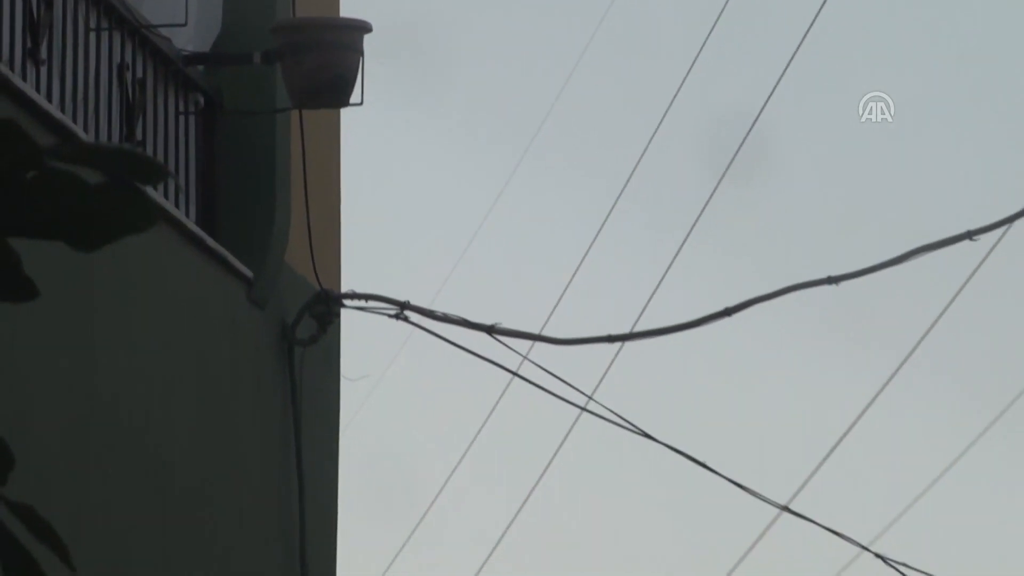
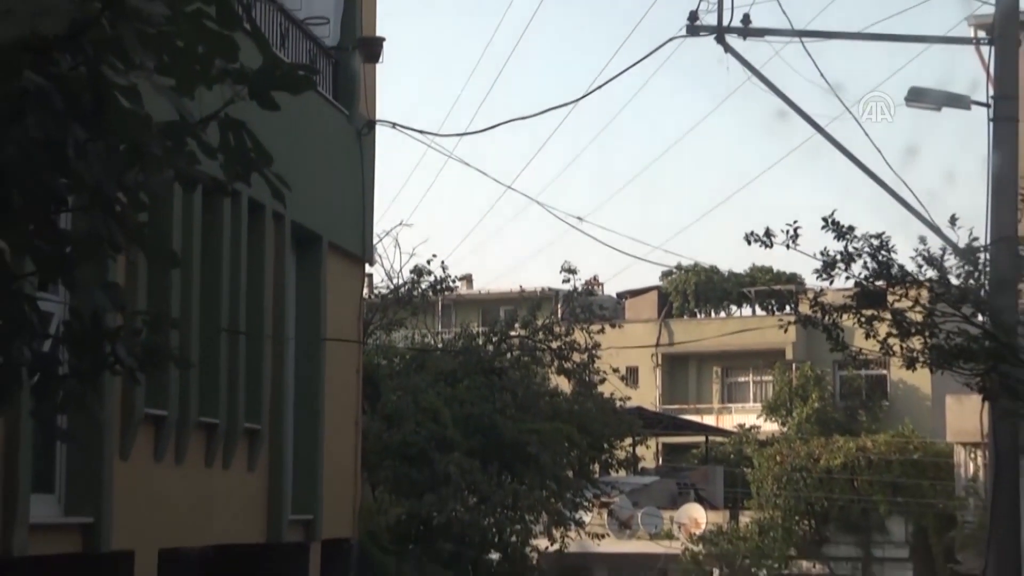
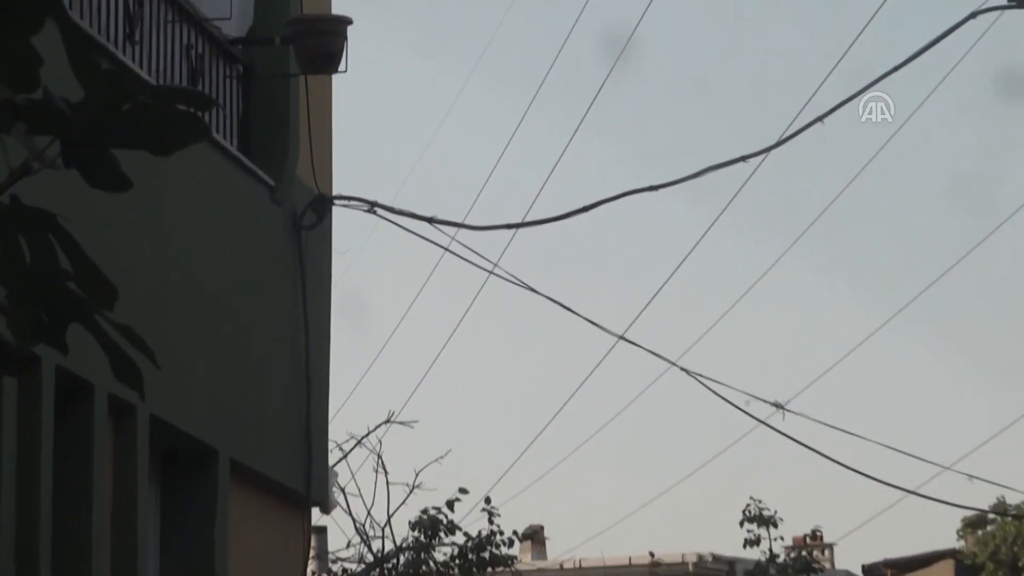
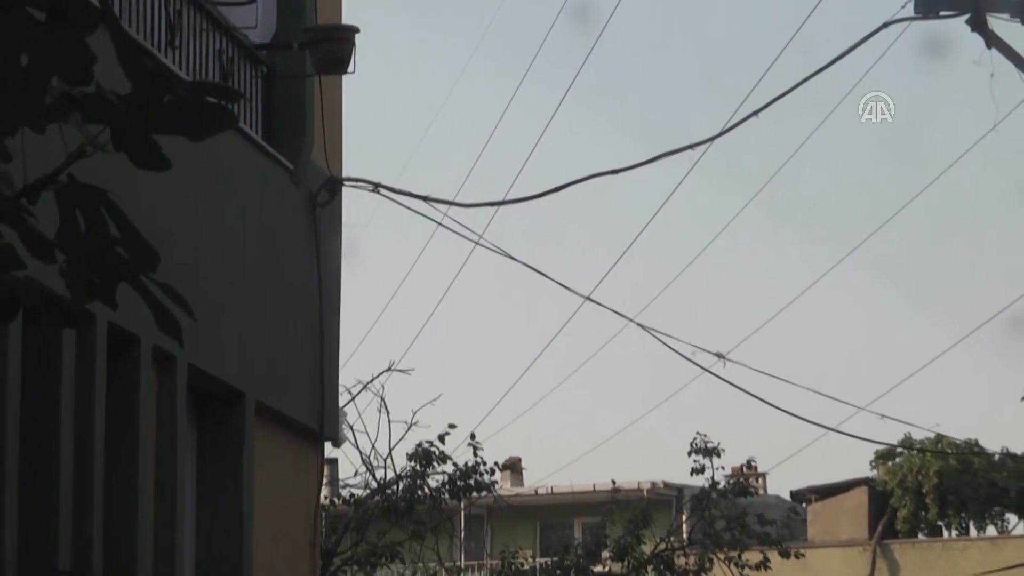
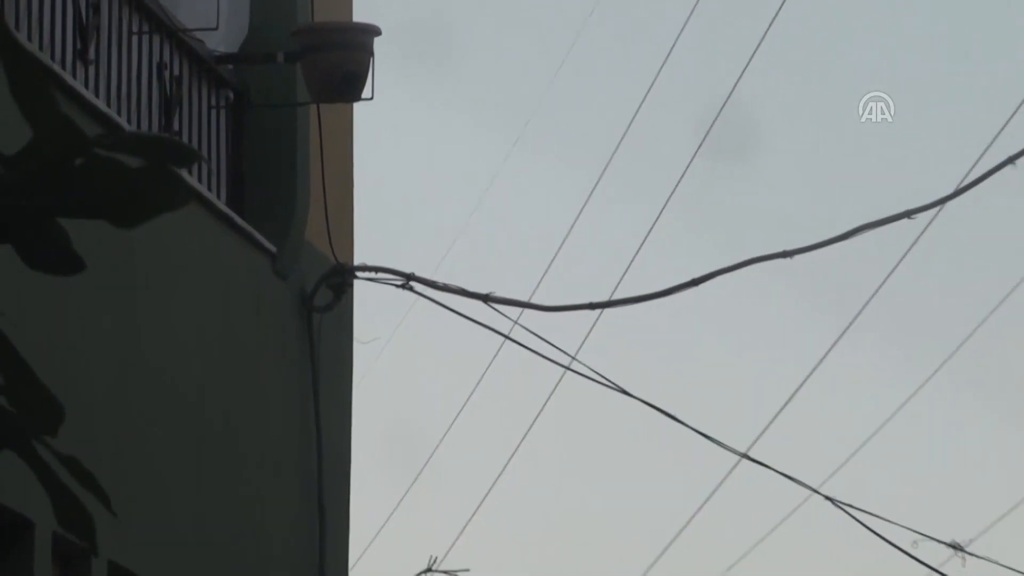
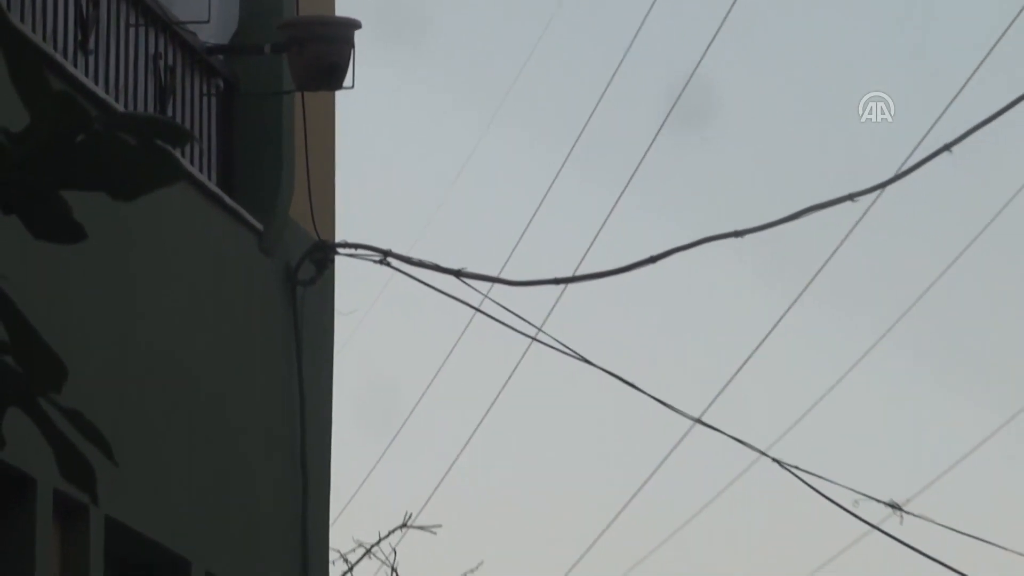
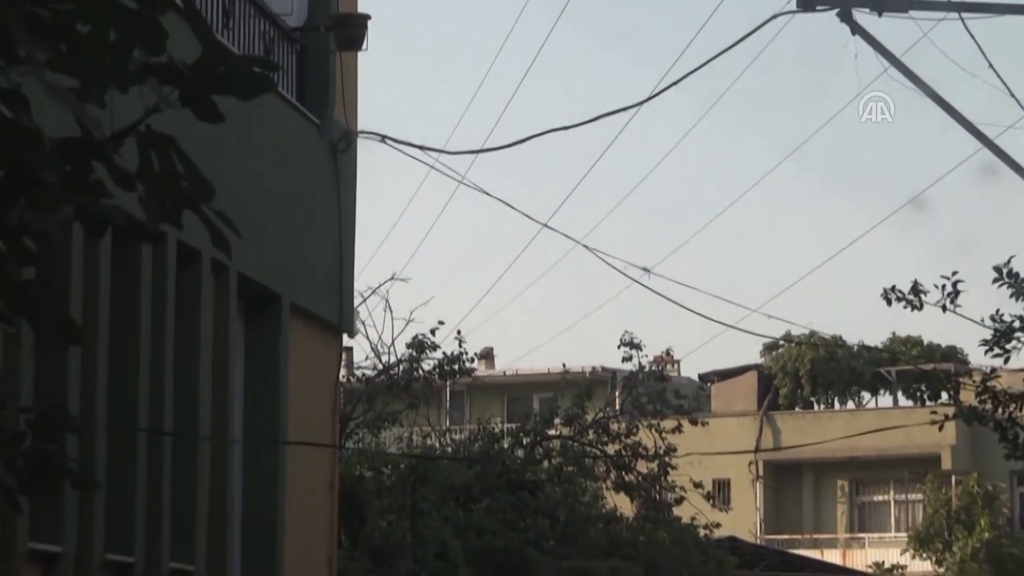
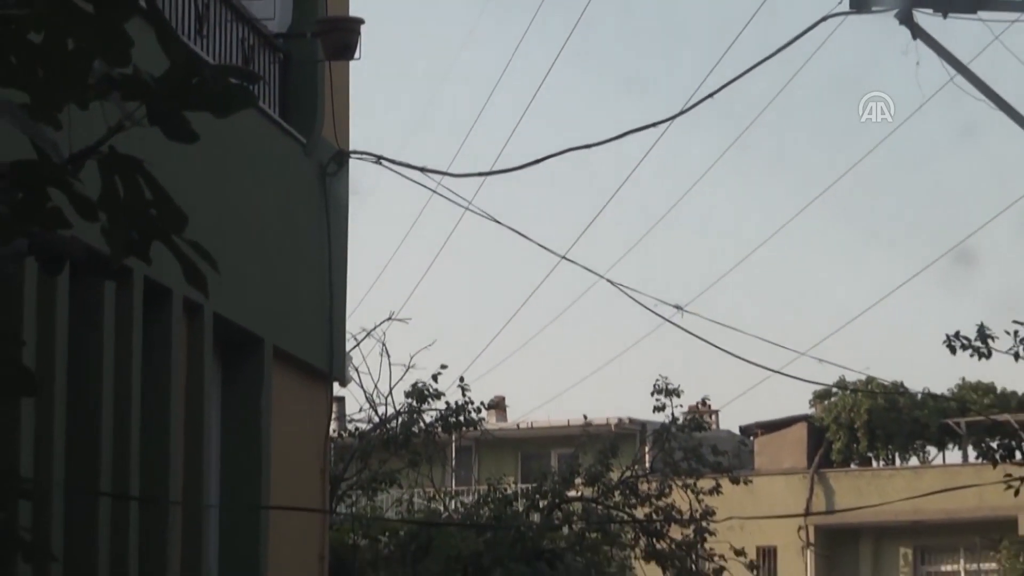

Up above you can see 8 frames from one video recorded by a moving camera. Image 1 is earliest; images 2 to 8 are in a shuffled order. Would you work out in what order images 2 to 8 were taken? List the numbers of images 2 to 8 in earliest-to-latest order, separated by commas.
5, 6, 3, 4, 8, 7, 2
